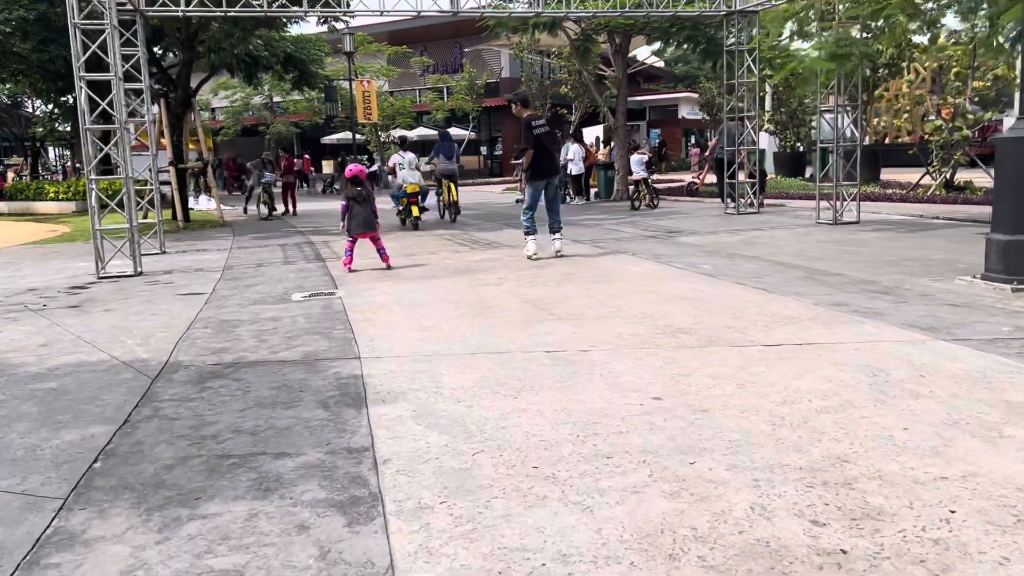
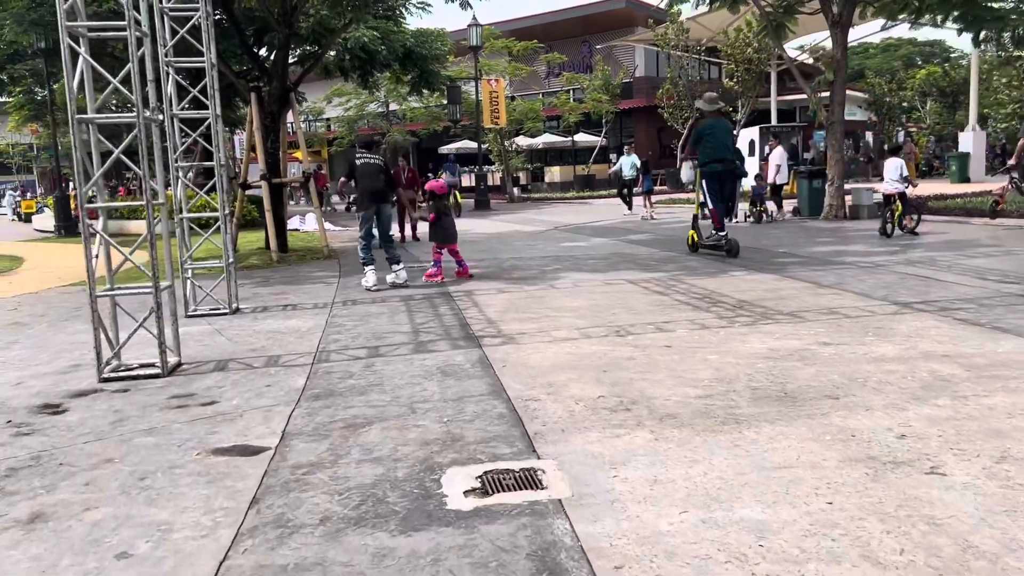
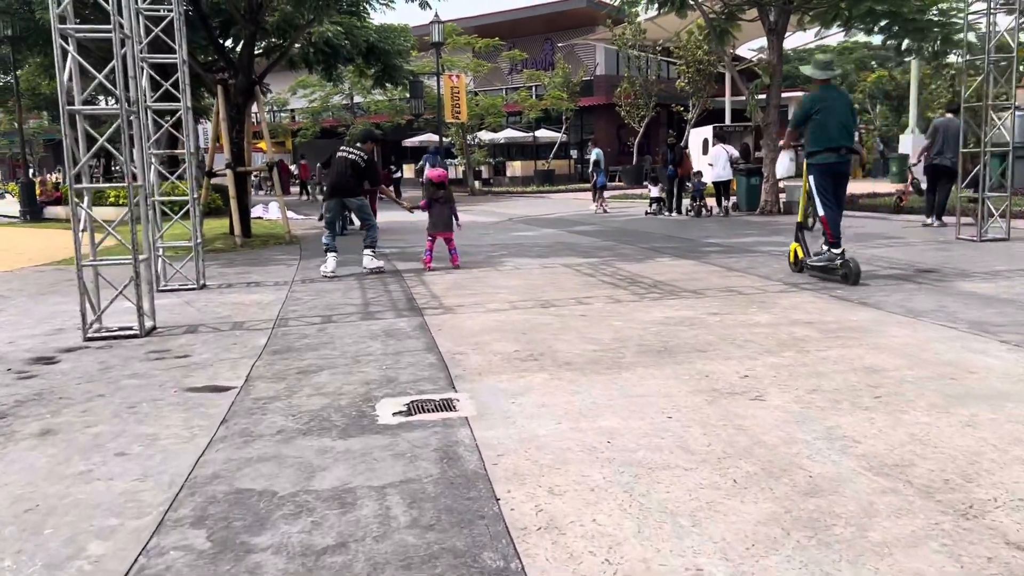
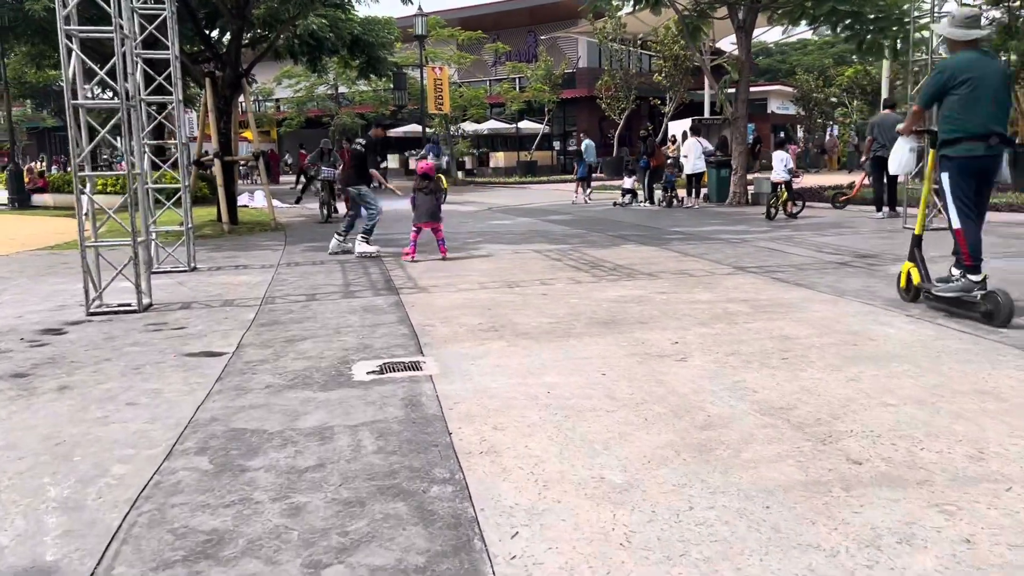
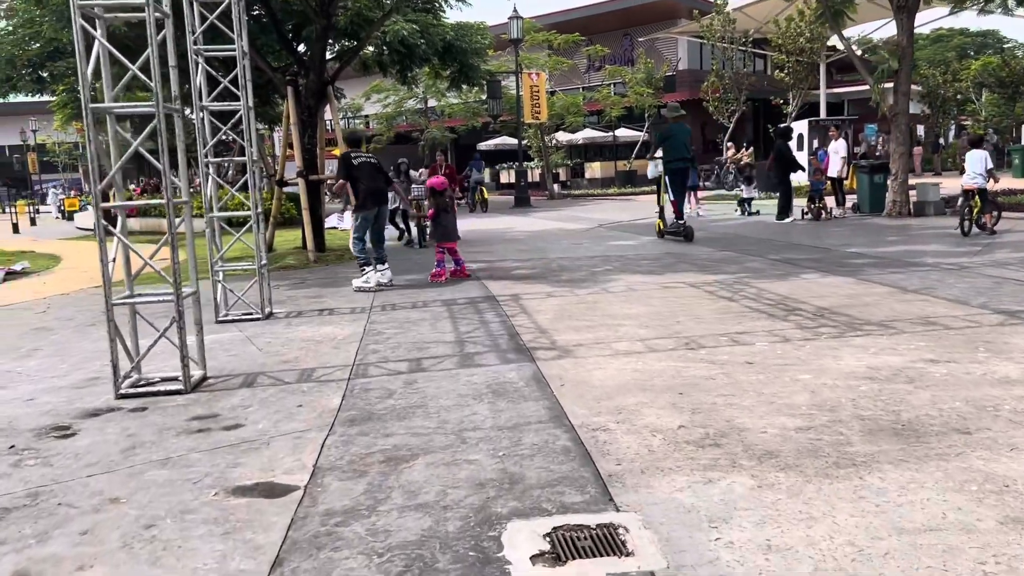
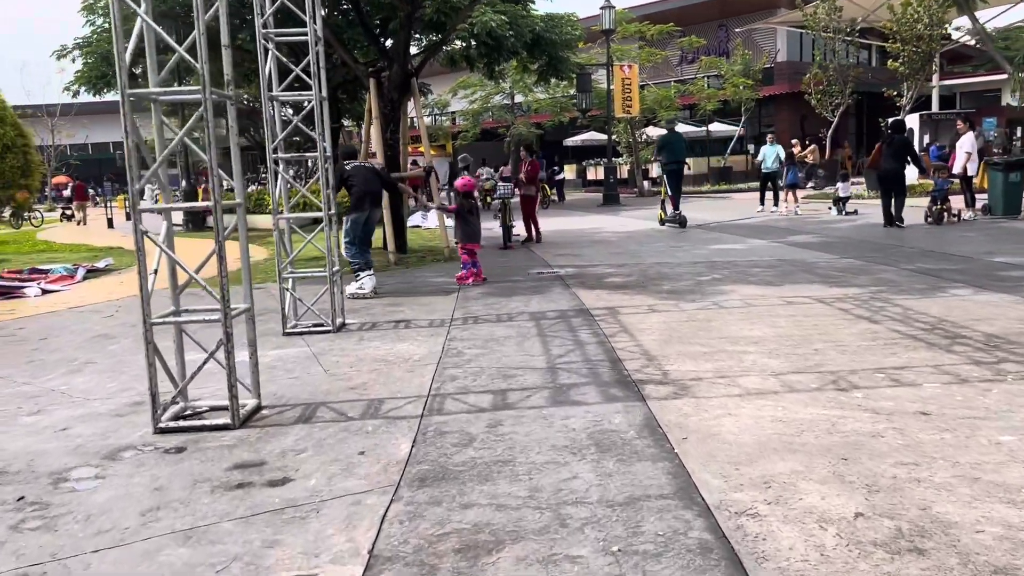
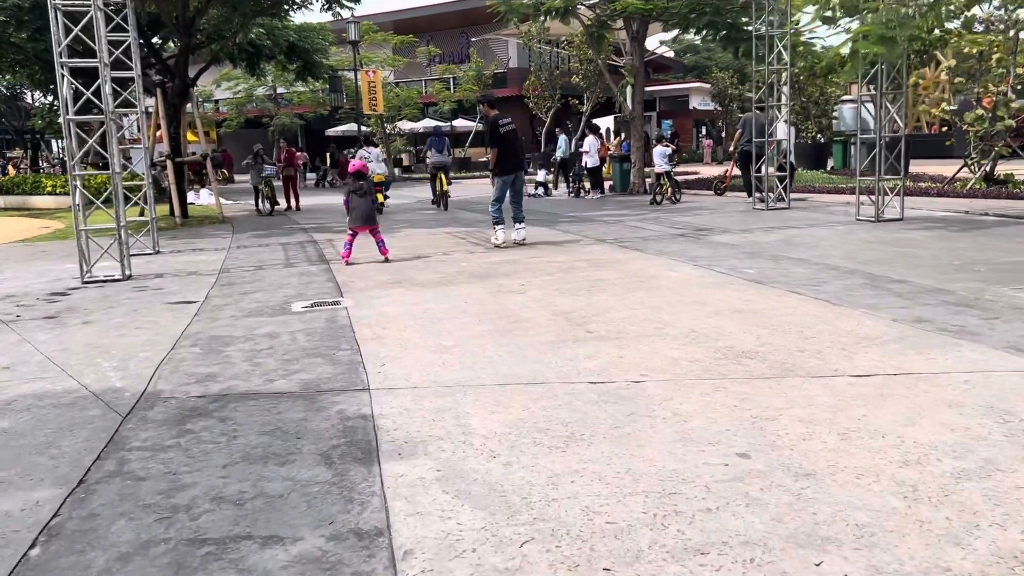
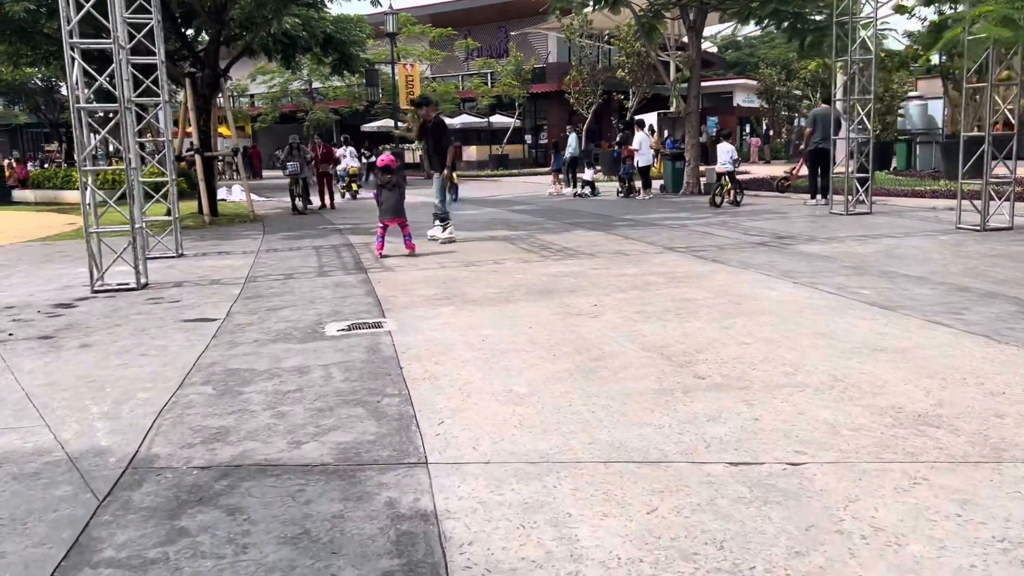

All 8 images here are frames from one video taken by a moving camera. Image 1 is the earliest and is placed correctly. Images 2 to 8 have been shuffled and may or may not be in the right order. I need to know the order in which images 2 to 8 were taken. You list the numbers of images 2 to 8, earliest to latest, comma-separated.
7, 8, 4, 3, 2, 5, 6
